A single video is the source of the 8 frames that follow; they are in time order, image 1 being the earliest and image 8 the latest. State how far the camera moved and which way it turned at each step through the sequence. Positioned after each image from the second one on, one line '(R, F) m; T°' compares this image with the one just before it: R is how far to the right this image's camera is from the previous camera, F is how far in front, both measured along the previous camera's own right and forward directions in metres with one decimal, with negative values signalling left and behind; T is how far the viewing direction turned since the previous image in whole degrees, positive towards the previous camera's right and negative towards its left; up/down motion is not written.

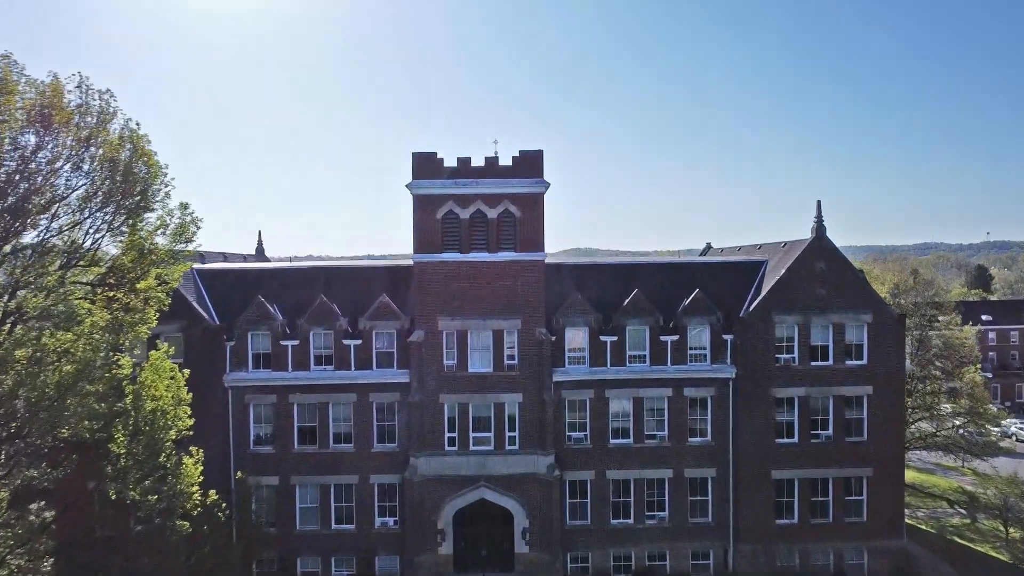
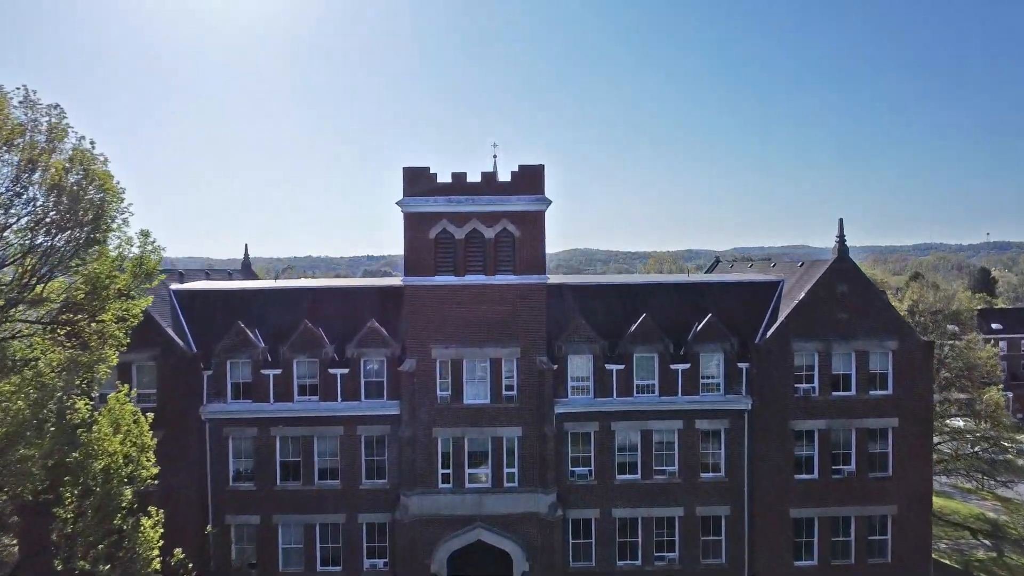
(0.0, +1.9) m; 0°
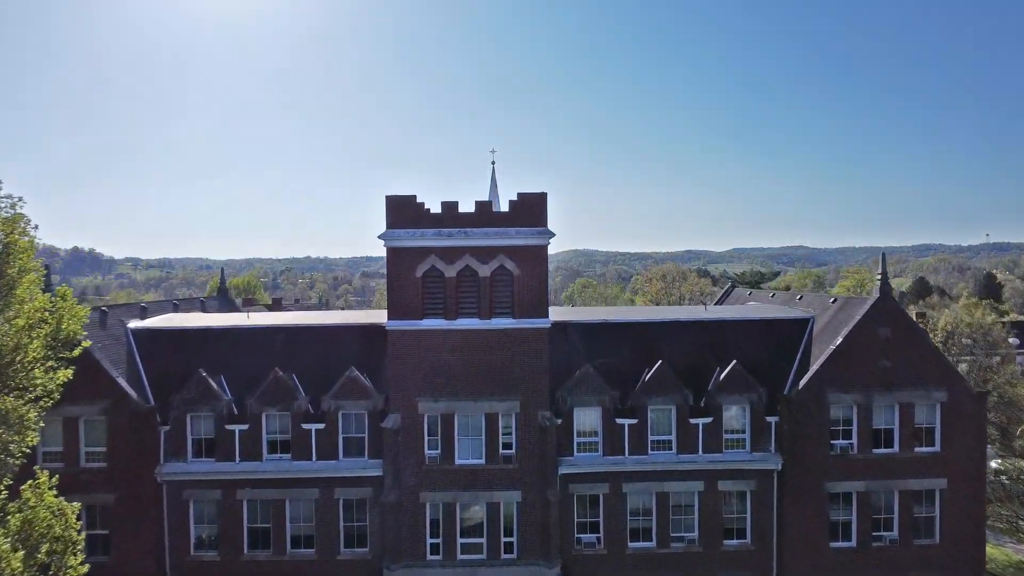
(0.0, +3.0) m; 0°
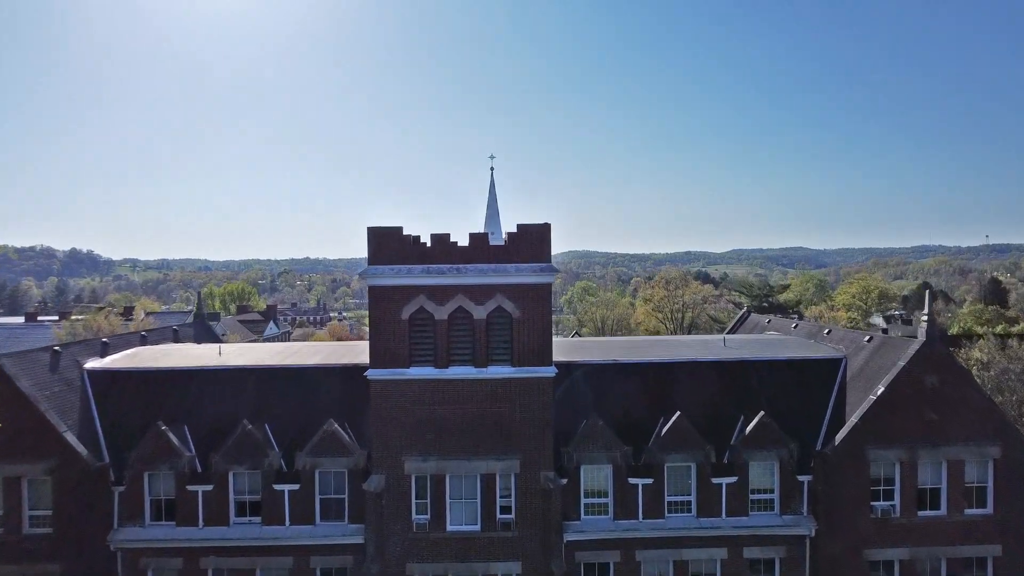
(0.0, +2.6) m; 0°
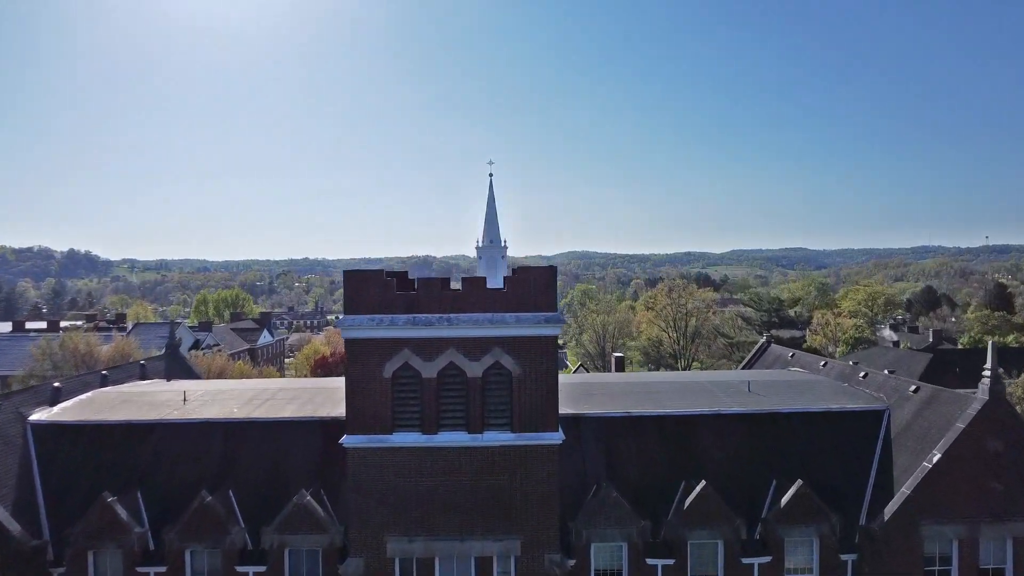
(0.0, +2.7) m; 0°
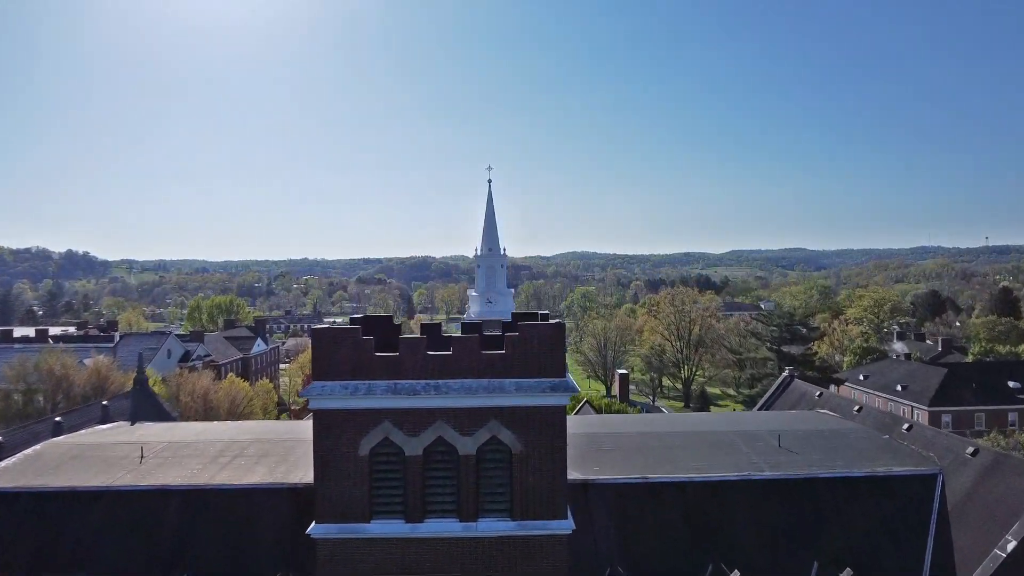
(0.0, +2.6) m; 0°
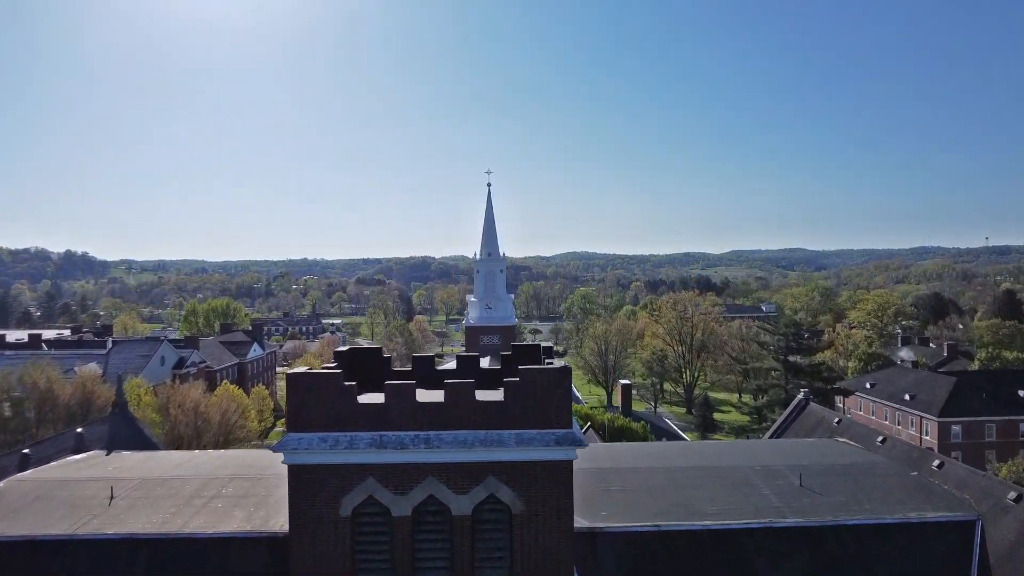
(0.0, +1.5) m; 0°
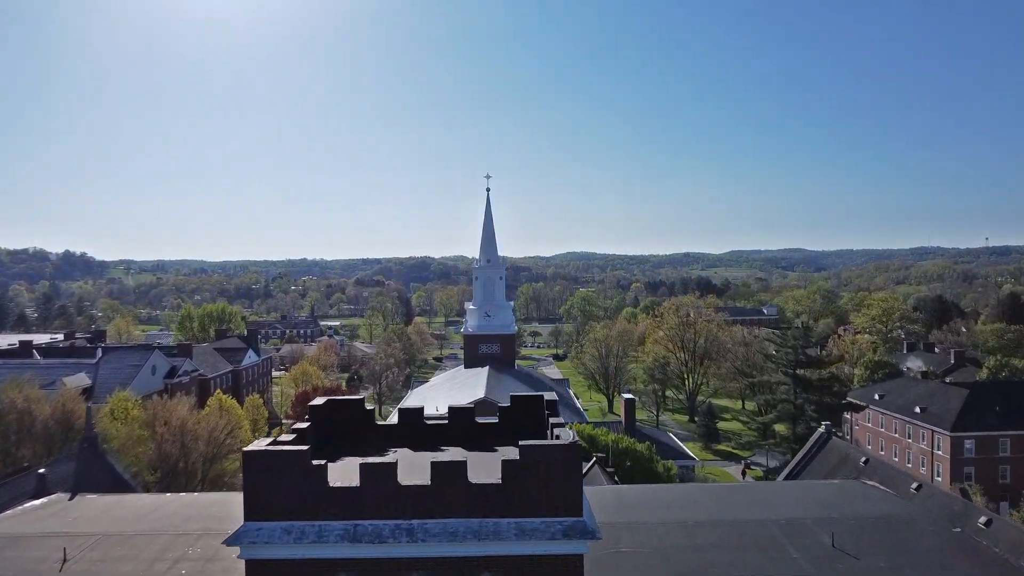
(0.0, +1.9) m; 0°
